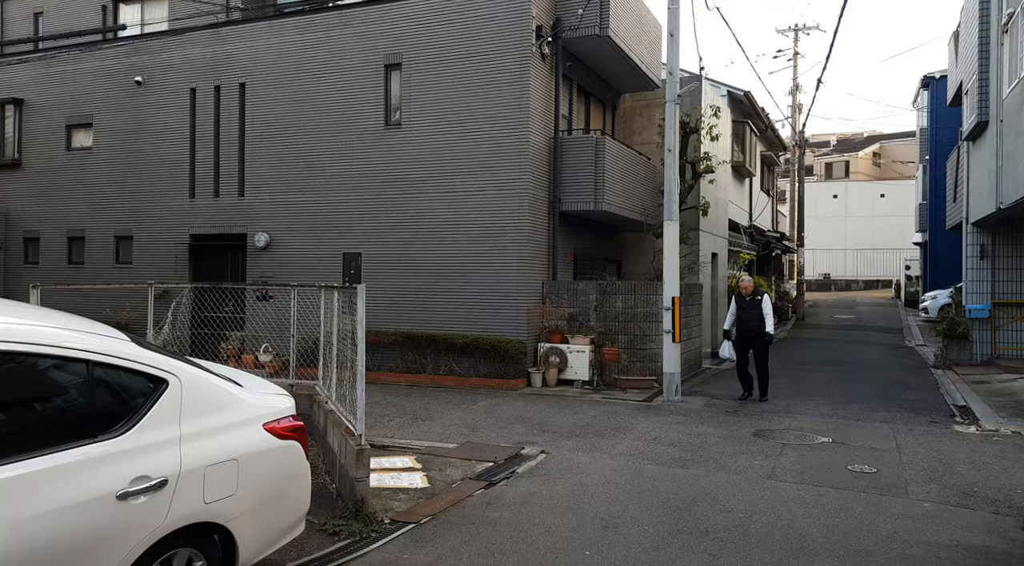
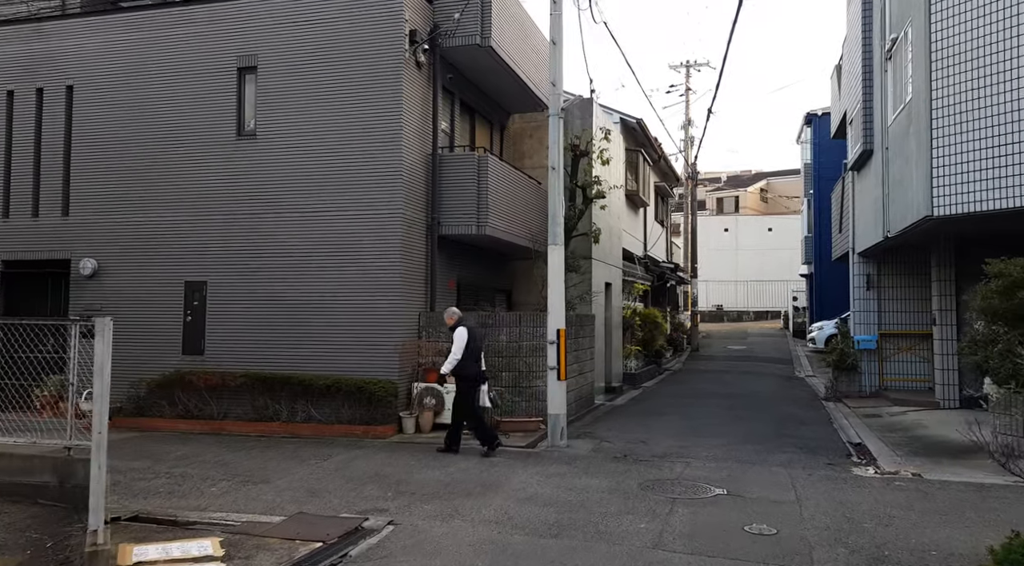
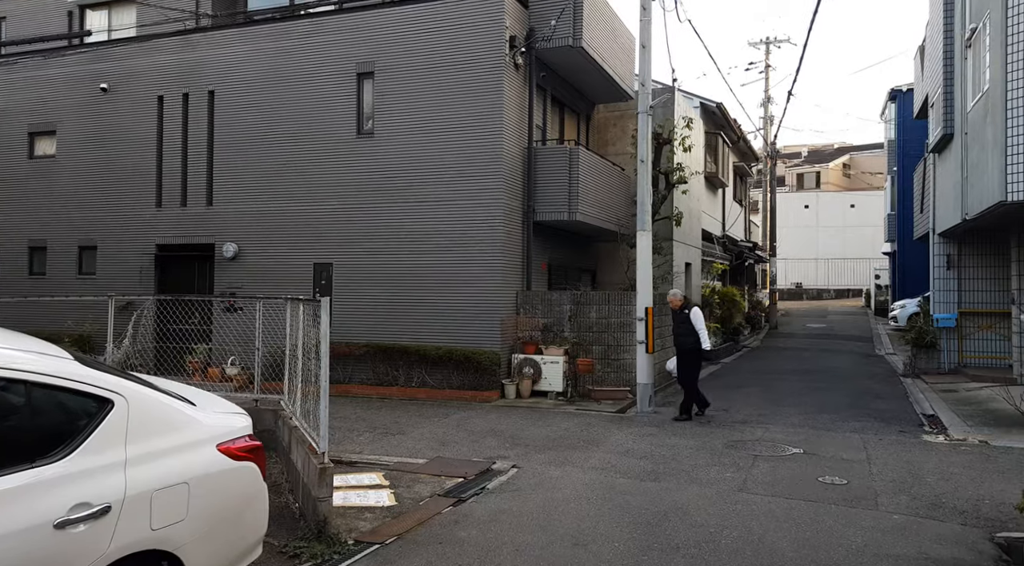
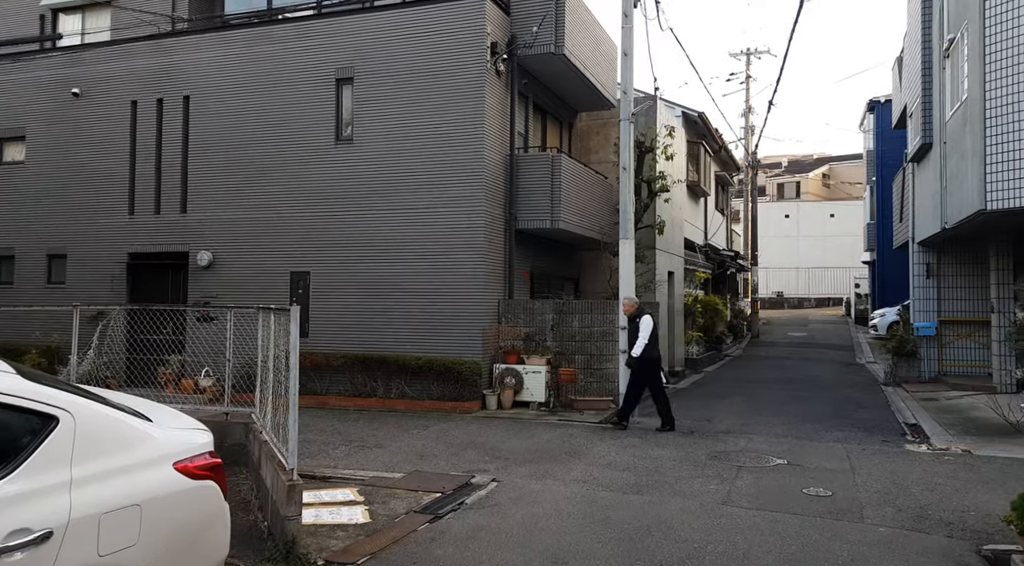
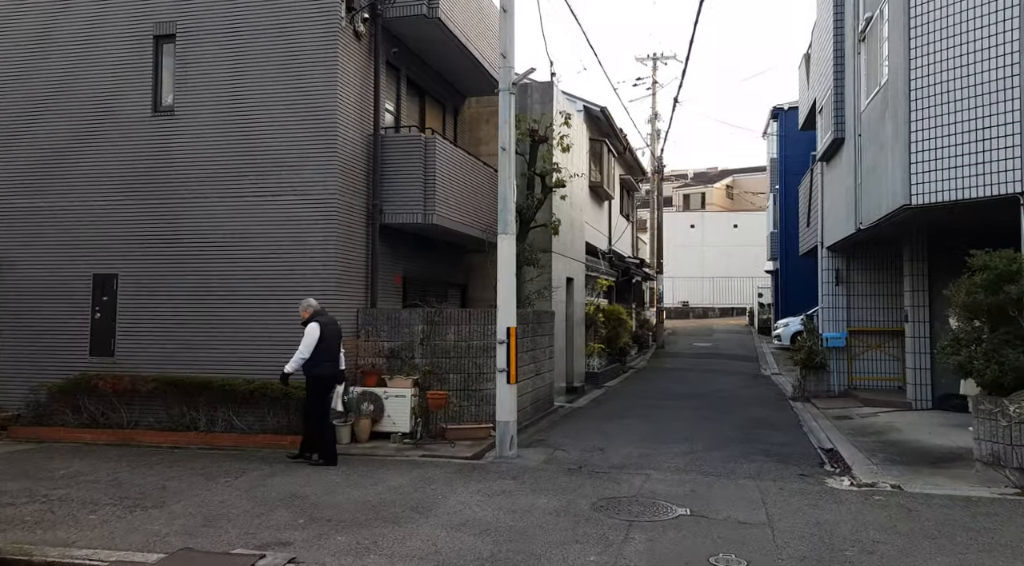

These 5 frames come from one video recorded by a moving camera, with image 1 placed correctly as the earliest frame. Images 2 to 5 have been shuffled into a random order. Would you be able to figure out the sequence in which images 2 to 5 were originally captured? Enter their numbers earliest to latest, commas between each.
3, 4, 2, 5
